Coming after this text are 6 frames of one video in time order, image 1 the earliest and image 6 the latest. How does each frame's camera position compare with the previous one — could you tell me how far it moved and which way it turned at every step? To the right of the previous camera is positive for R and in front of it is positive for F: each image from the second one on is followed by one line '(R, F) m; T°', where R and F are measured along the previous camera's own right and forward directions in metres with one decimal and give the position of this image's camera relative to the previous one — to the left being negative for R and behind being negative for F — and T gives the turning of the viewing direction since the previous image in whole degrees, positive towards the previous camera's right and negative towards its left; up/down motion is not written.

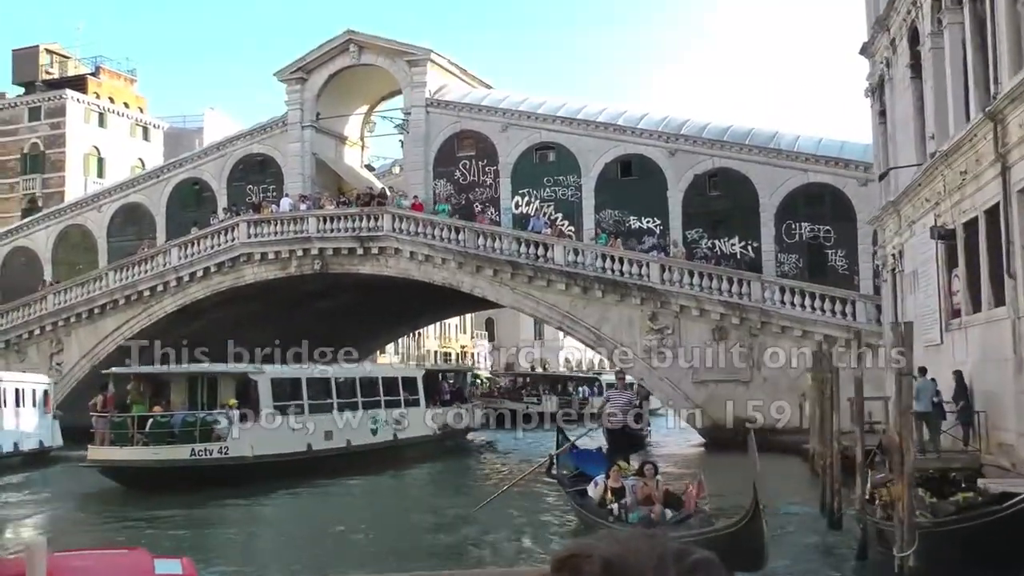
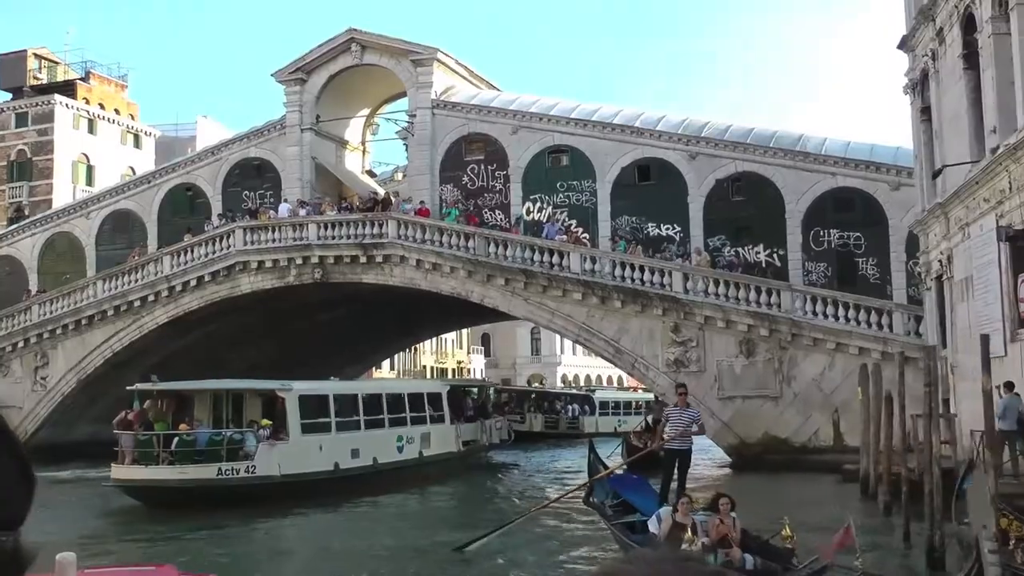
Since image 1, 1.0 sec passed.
(-0.6, +1.6) m; +1°
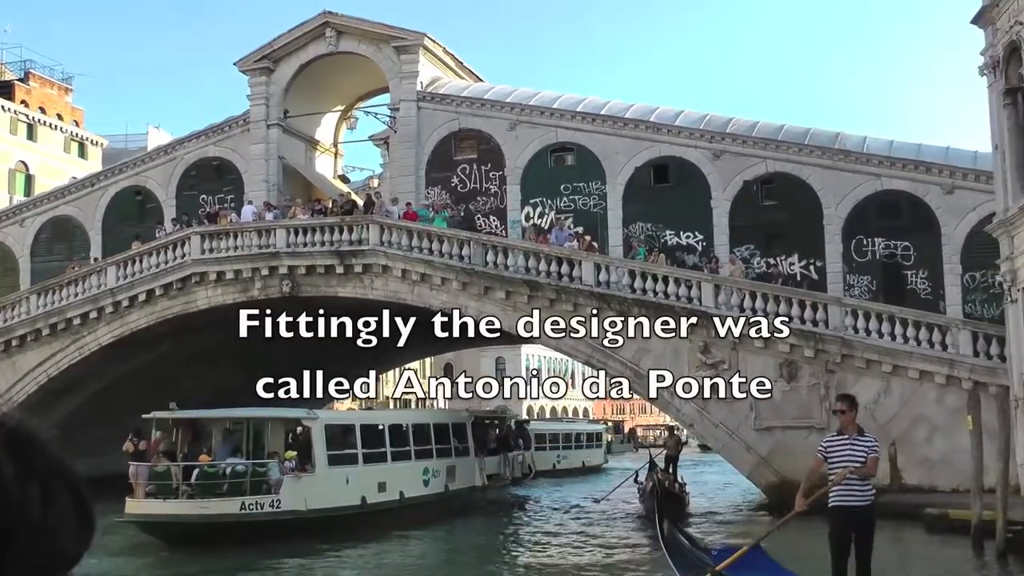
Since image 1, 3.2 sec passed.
(-1.1, +3.5) m; +3°
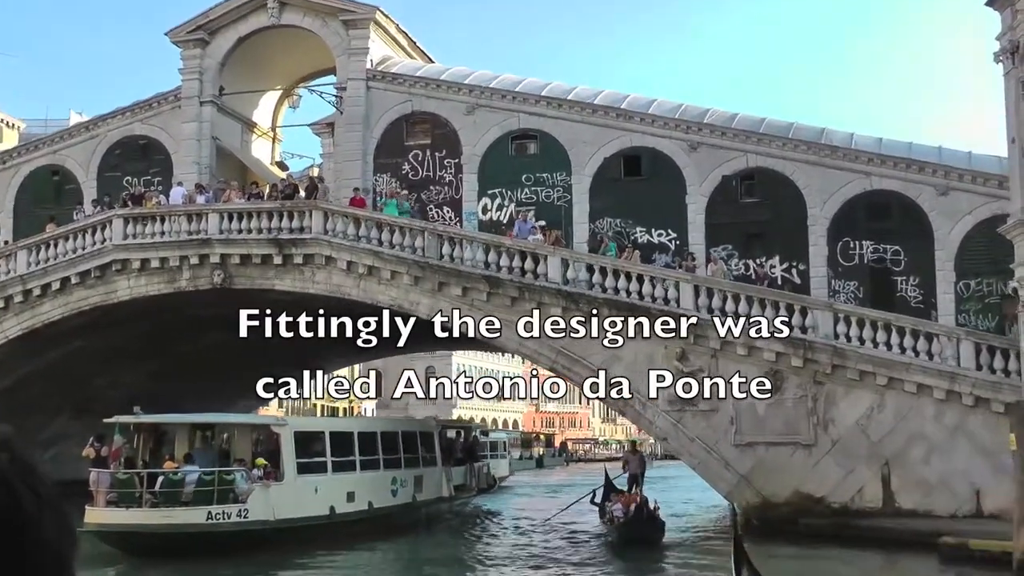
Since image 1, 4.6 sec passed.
(-0.4, +2.2) m; +4°
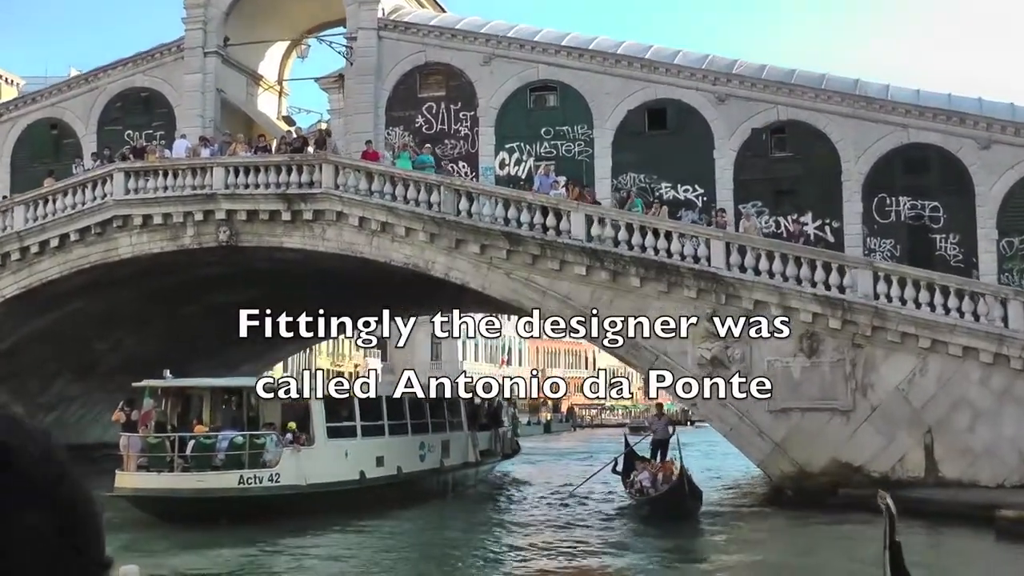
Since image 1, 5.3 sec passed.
(-0.4, +1.0) m; 0°
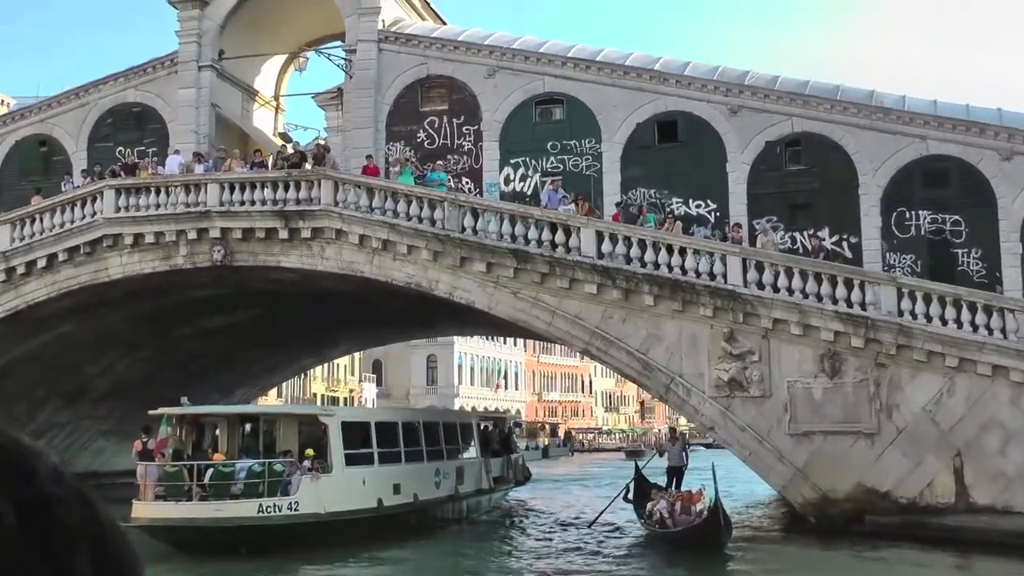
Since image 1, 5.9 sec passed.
(-0.3, +0.8) m; 0°
